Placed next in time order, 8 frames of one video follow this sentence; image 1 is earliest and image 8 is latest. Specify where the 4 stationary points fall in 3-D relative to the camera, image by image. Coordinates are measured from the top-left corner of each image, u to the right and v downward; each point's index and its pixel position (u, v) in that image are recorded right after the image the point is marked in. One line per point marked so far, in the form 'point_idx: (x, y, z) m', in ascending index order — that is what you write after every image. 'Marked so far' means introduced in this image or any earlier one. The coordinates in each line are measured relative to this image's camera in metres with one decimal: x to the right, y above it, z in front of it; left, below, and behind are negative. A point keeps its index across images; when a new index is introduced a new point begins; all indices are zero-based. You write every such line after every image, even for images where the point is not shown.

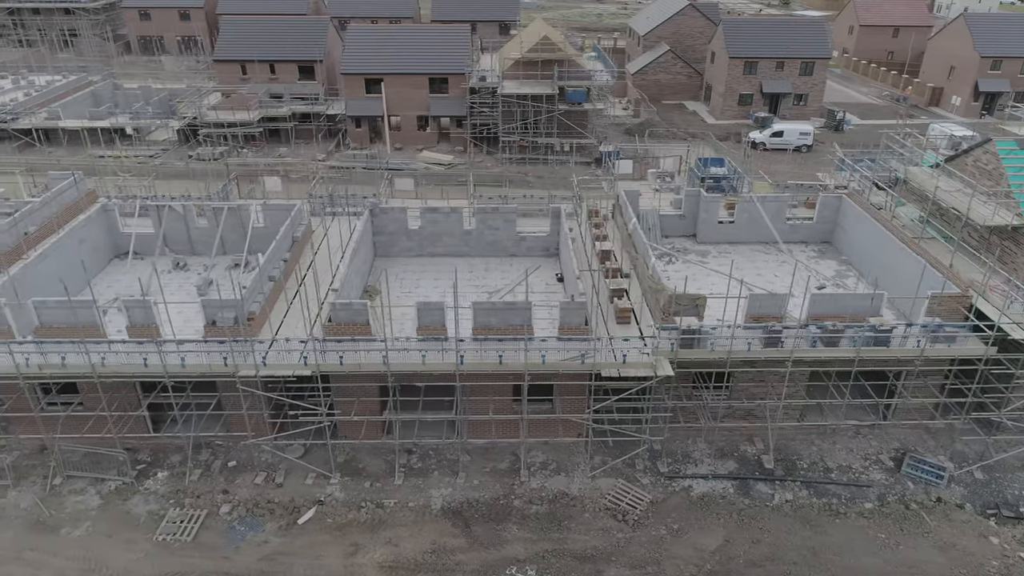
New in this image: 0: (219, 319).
0: (-7.4, -0.8, +19.2) m
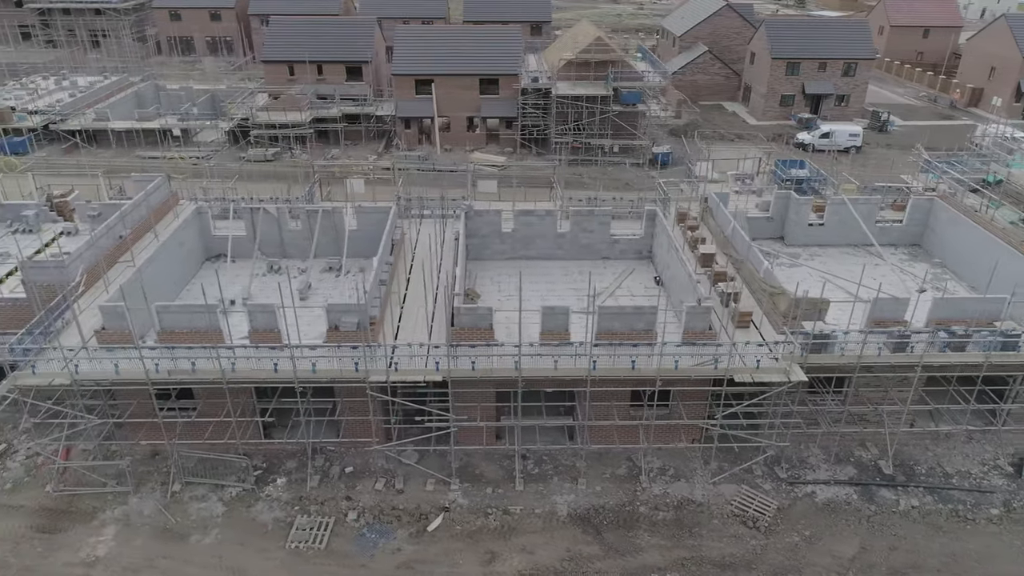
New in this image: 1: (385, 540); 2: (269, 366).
0: (-4.3, -0.9, +19.0) m
1: (-3.0, -6.0, +18.0) m
2: (-5.7, -1.9, +18.1) m
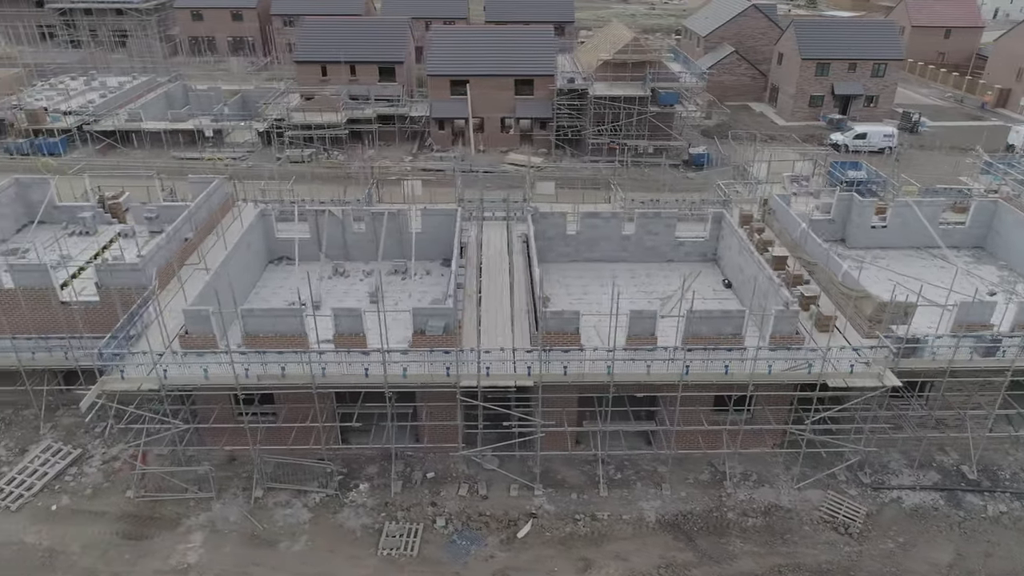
0: (-2.1, -1.0, +18.8) m
1: (-0.8, -6.1, +17.9) m
2: (-3.6, -2.0, +17.9) m
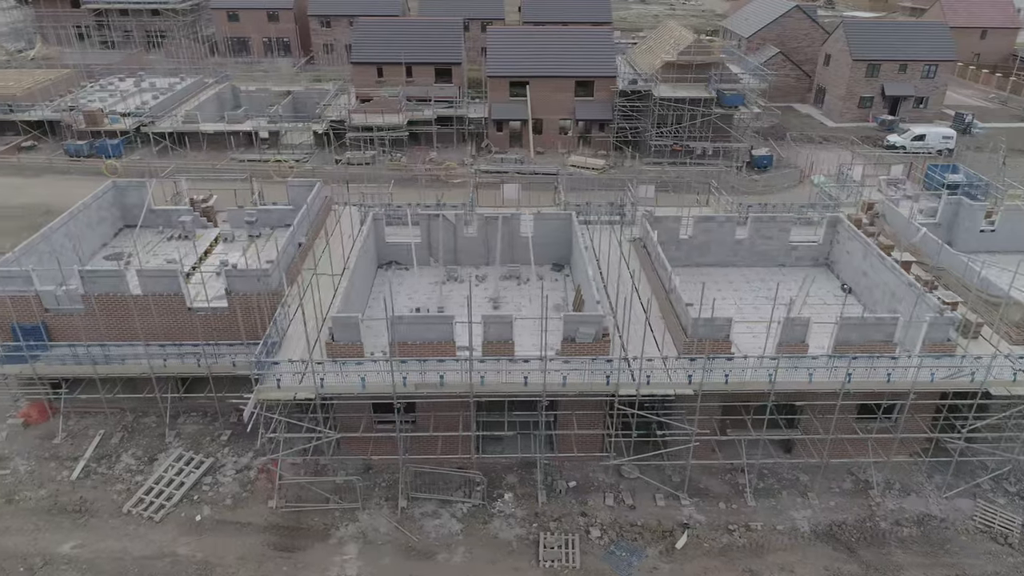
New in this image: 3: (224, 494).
0: (+1.6, -1.1, +18.5) m
1: (+2.9, -6.2, +17.6) m
2: (+0.1, -2.1, +17.6) m
3: (-7.3, -5.2, +19.4) m
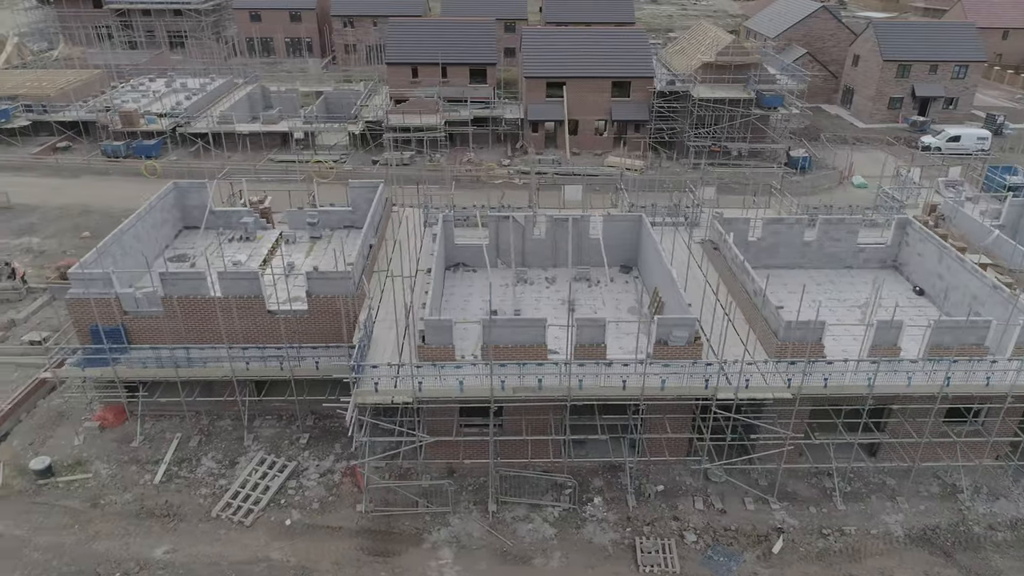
0: (+3.8, -1.2, +18.4) m
1: (+5.1, -6.3, +17.4) m
2: (+2.4, -2.2, +17.5) m
3: (-5.1, -5.3, +19.3) m
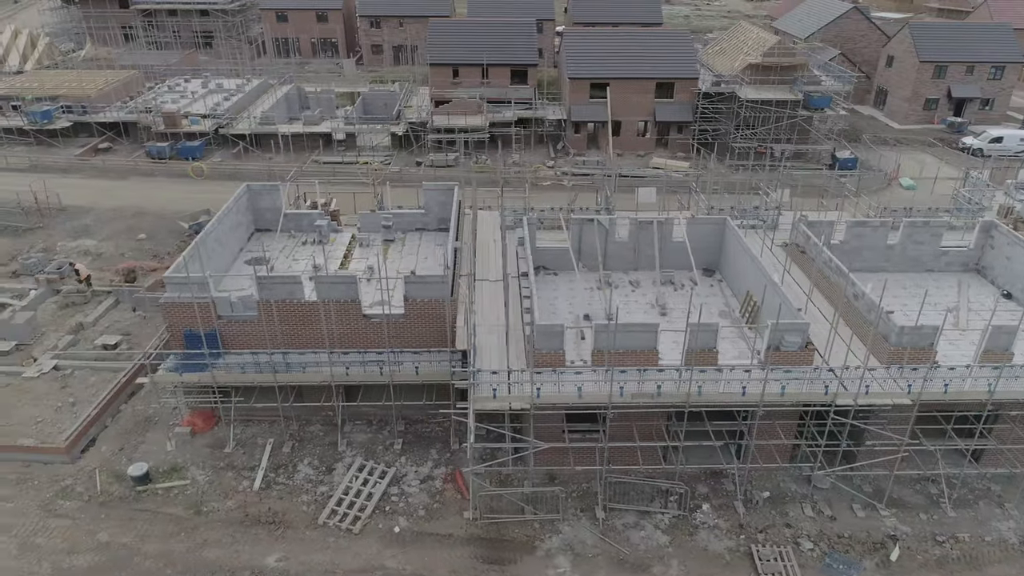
0: (+6.5, -1.3, +18.2) m
1: (+7.8, -6.4, +17.2) m
2: (+5.0, -2.3, +17.3) m
3: (-2.4, -5.4, +19.1) m
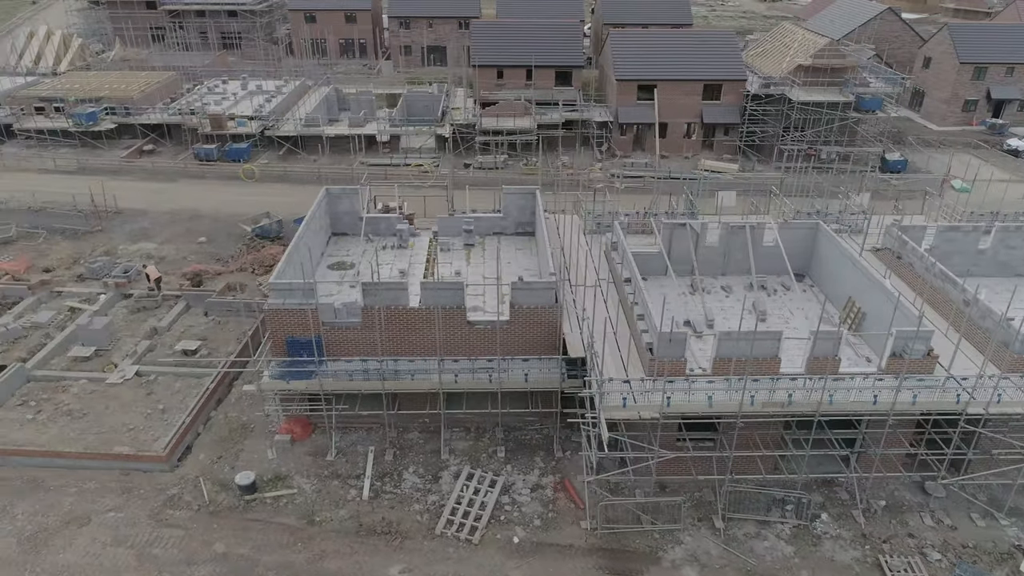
0: (+9.3, -1.5, +18.0) m
1: (+10.6, -6.6, +17.0) m
2: (+7.9, -2.5, +17.1) m
3: (+0.4, -5.6, +18.8) m
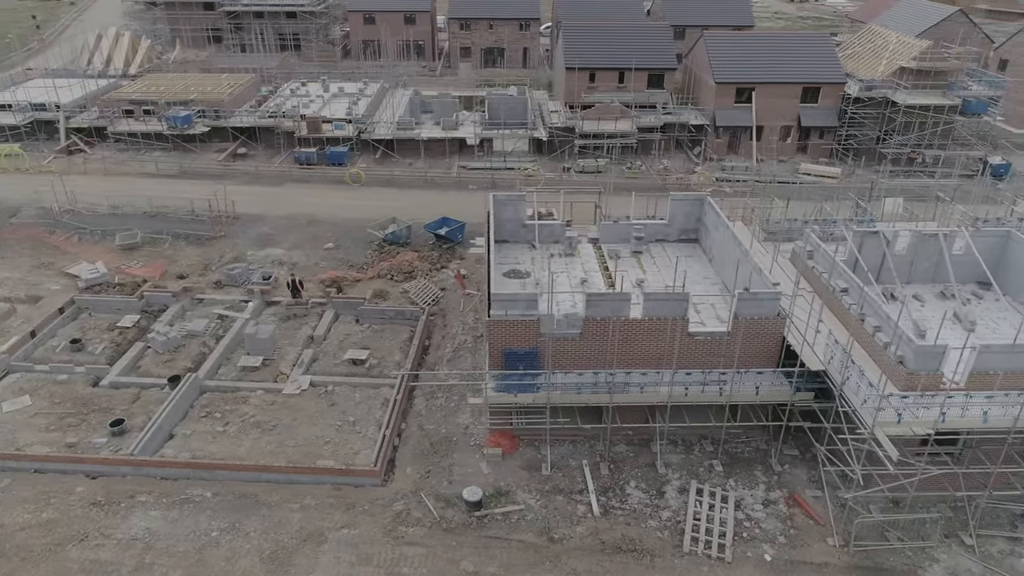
0: (+15.2, -1.8, +17.6) m
1: (+16.4, -6.9, +16.6) m
2: (+13.7, -2.8, +16.7) m
3: (+6.2, -5.9, +18.4) m
